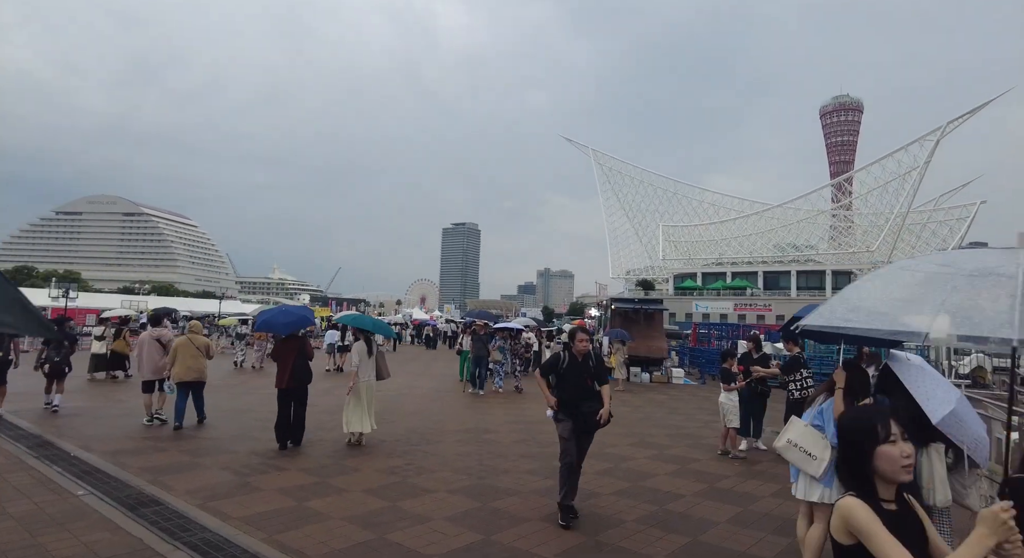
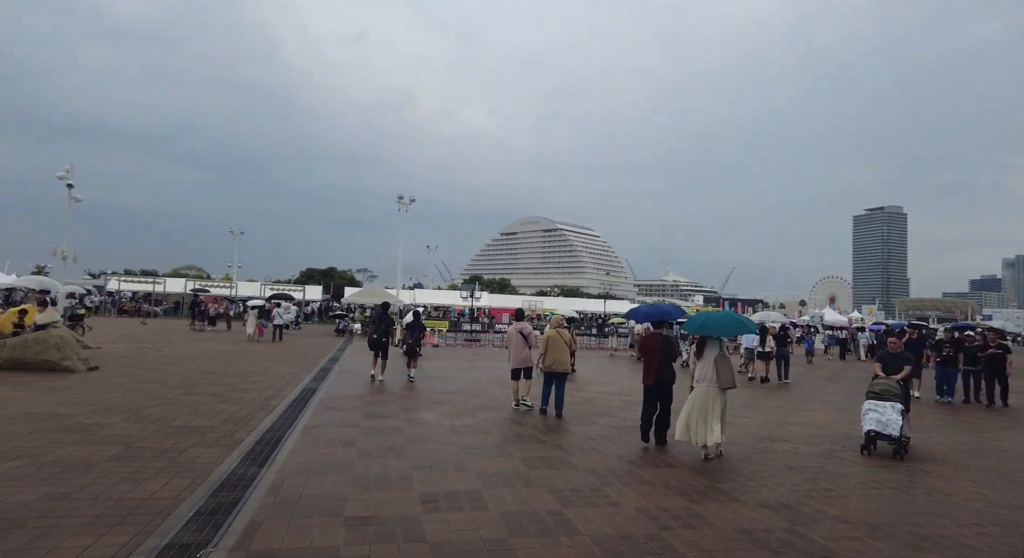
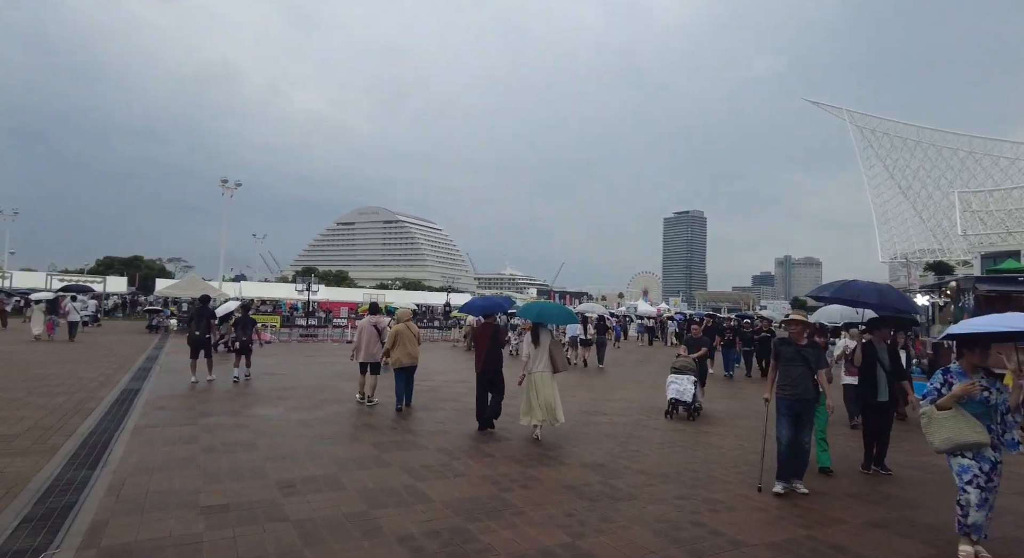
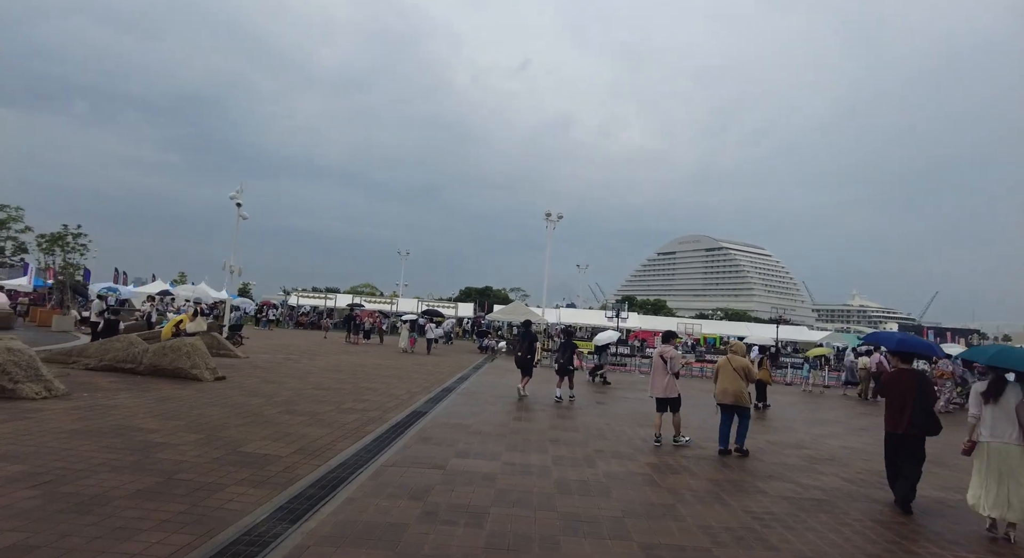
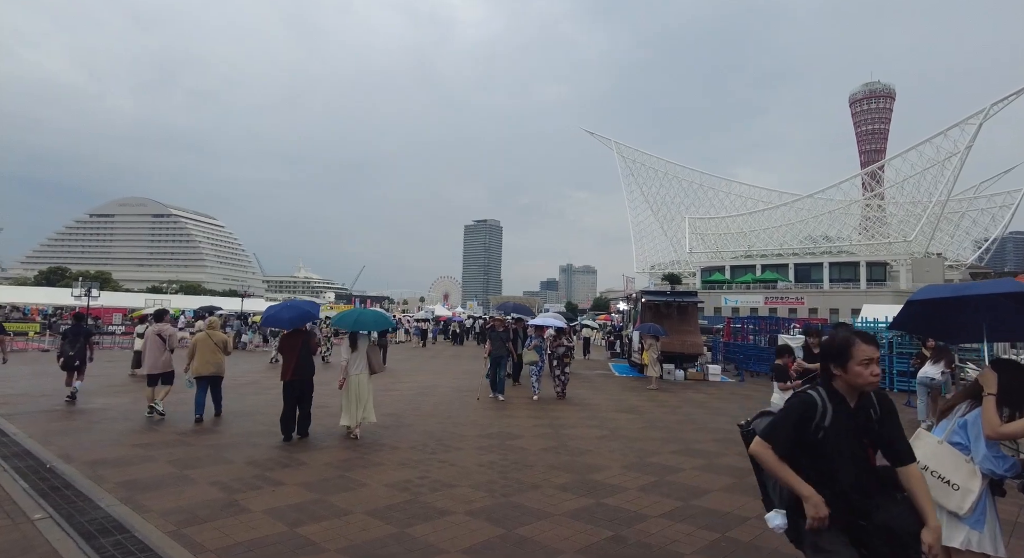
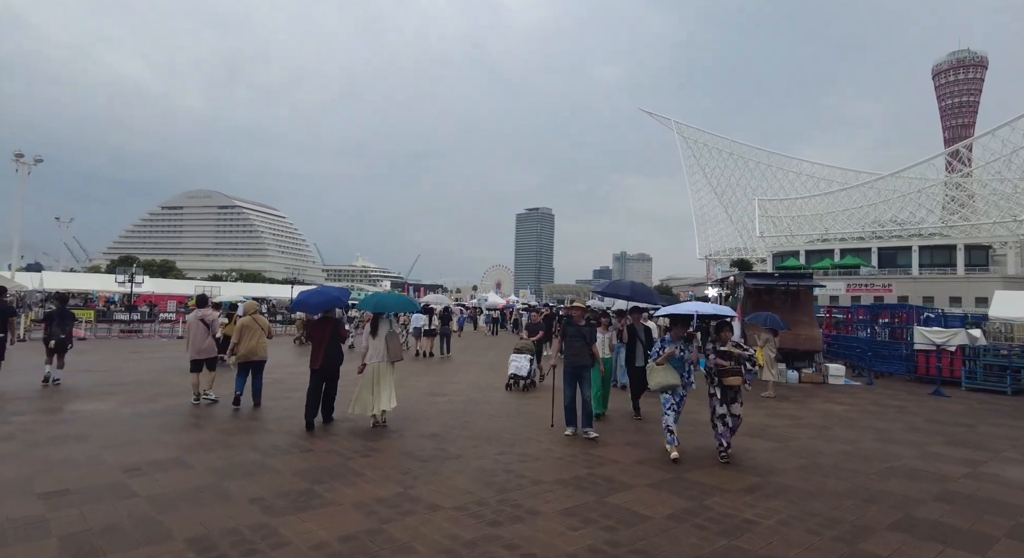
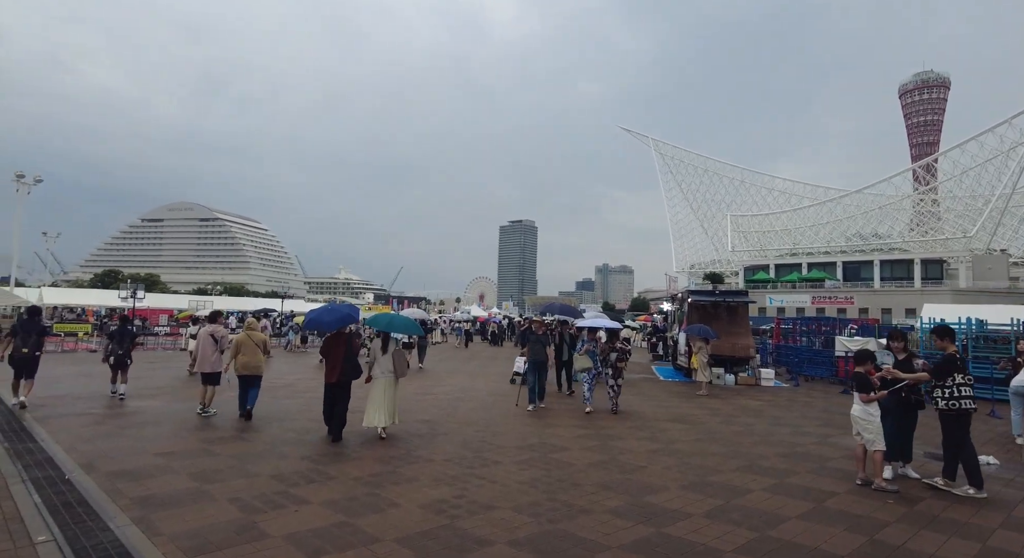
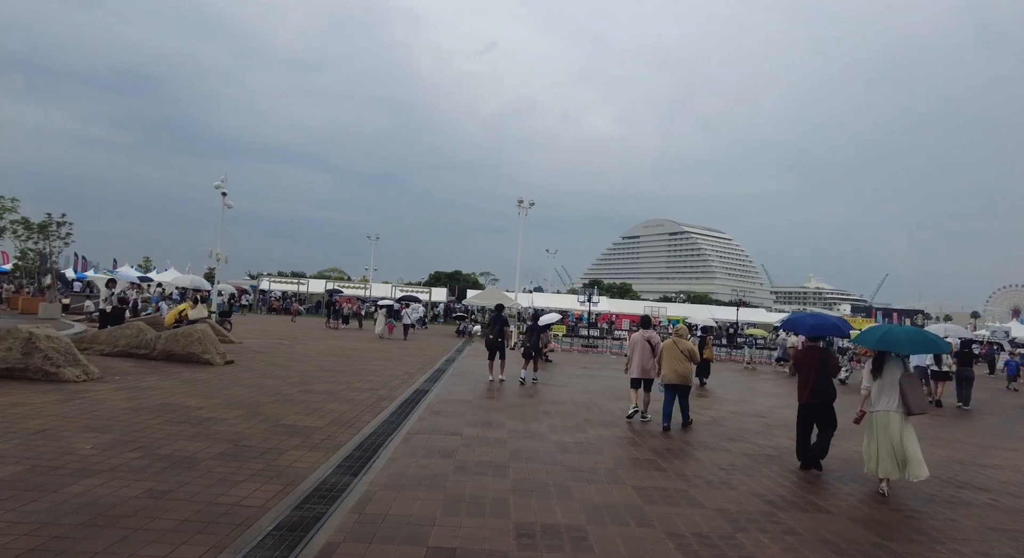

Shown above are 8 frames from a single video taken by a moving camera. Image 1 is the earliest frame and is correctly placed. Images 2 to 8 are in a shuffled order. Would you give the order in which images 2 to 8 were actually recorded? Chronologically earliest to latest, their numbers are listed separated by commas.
5, 7, 6, 3, 2, 8, 4
